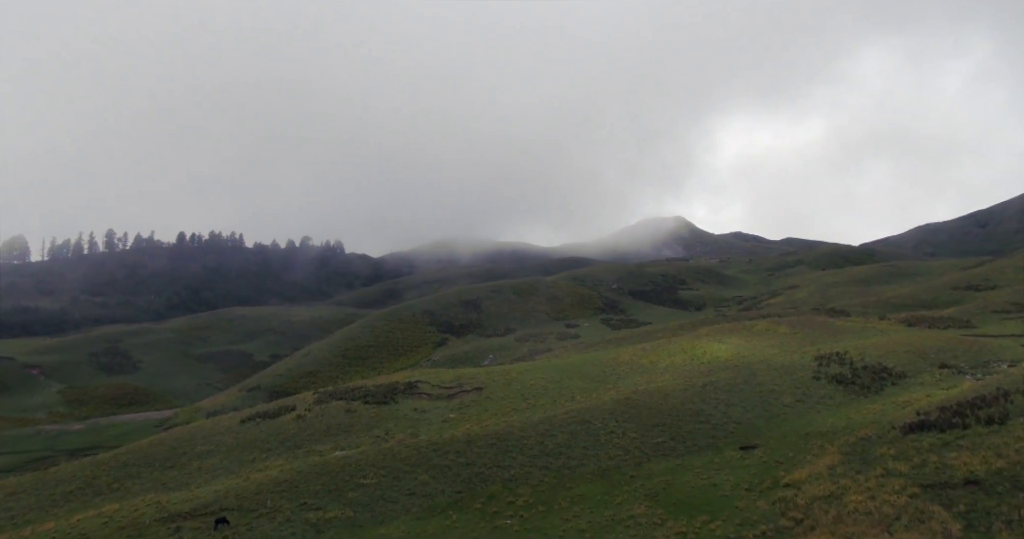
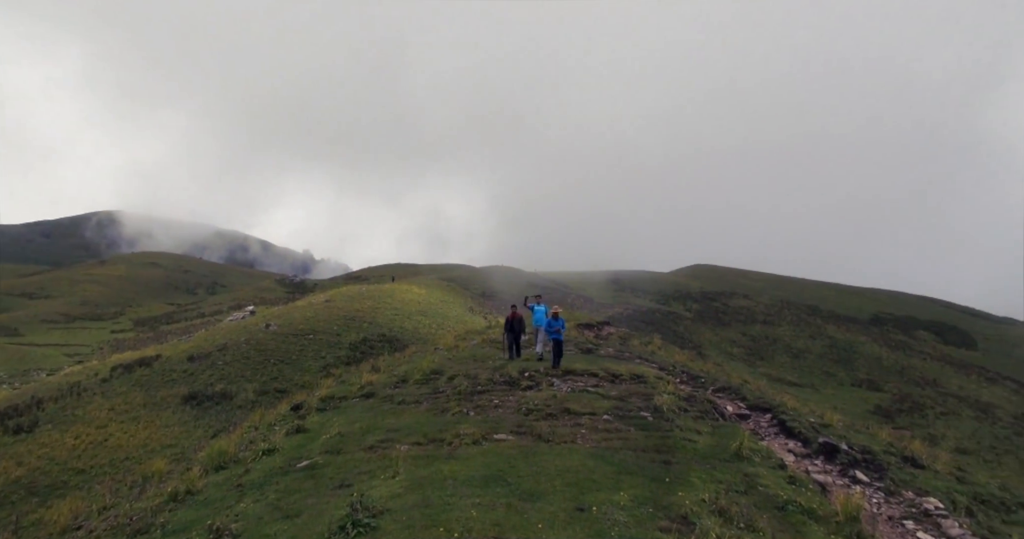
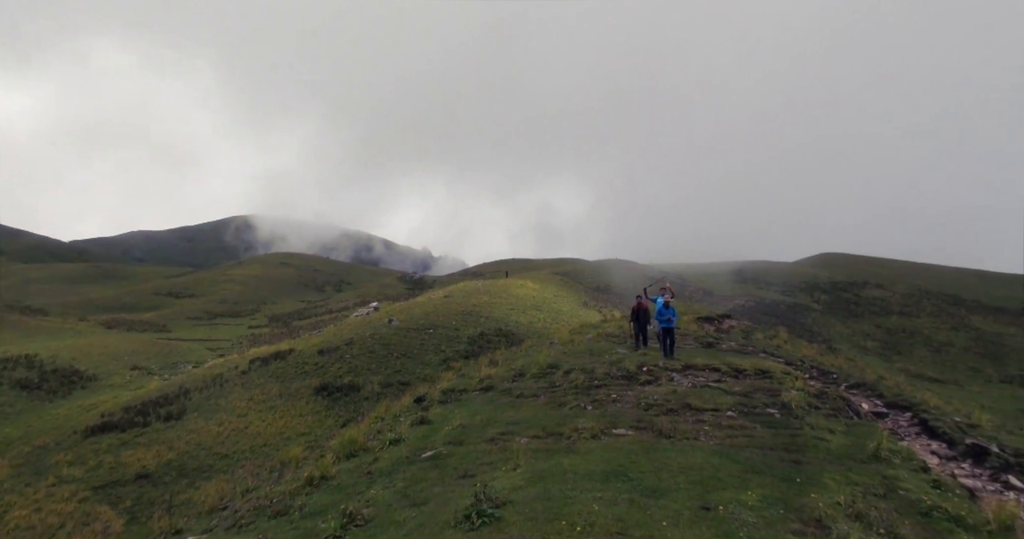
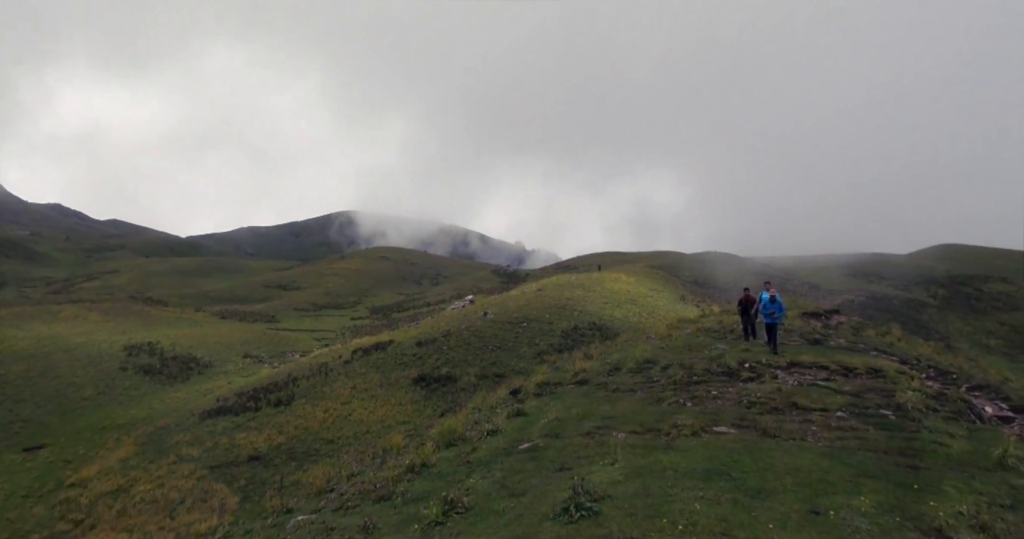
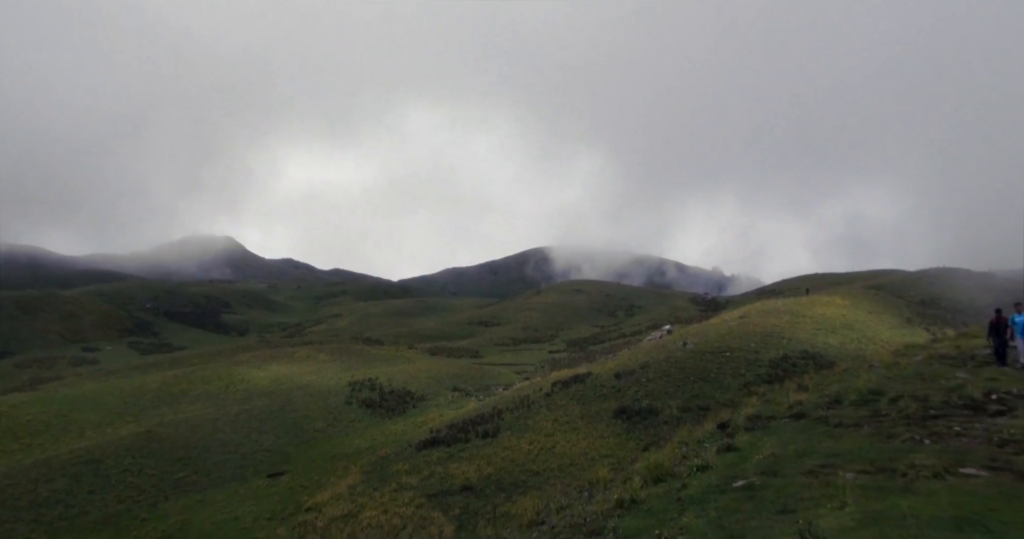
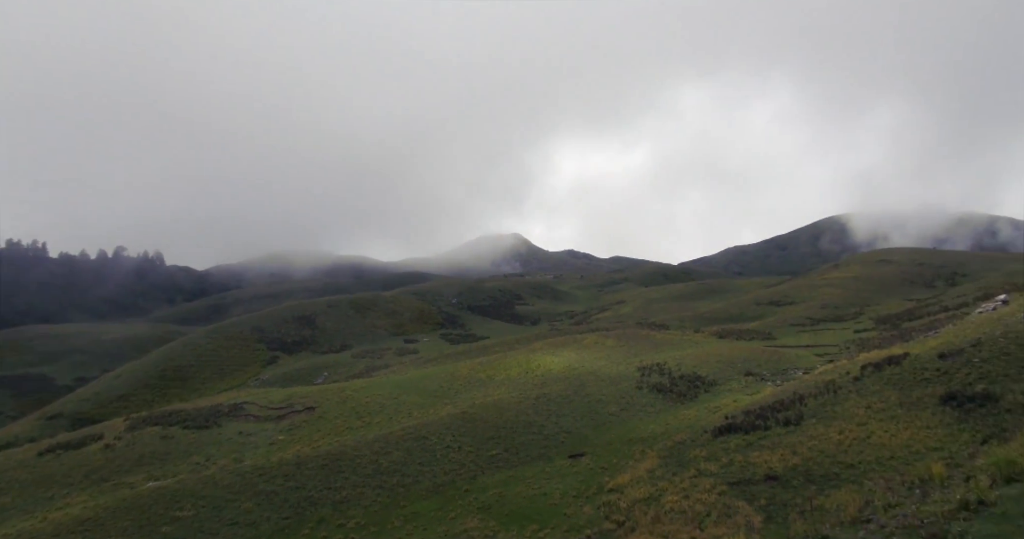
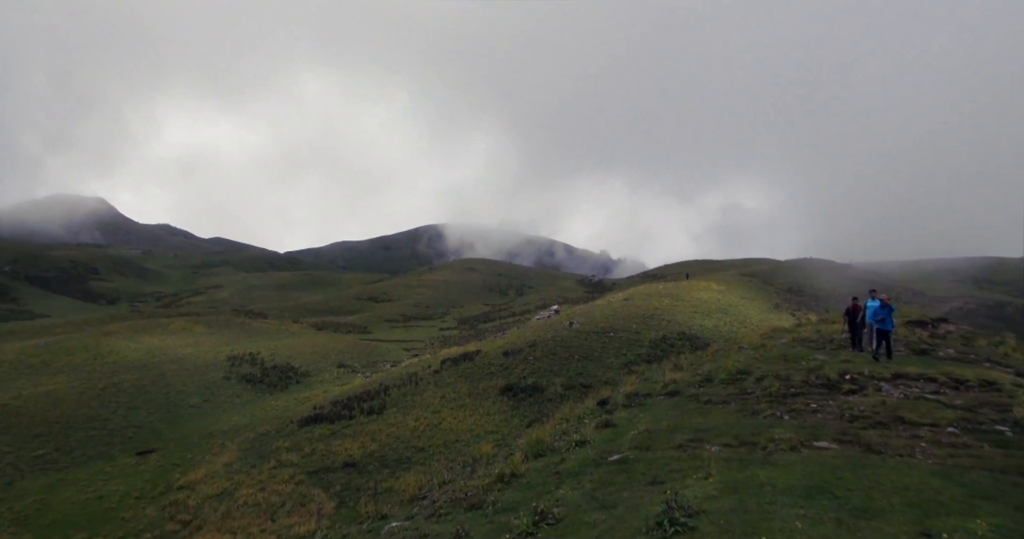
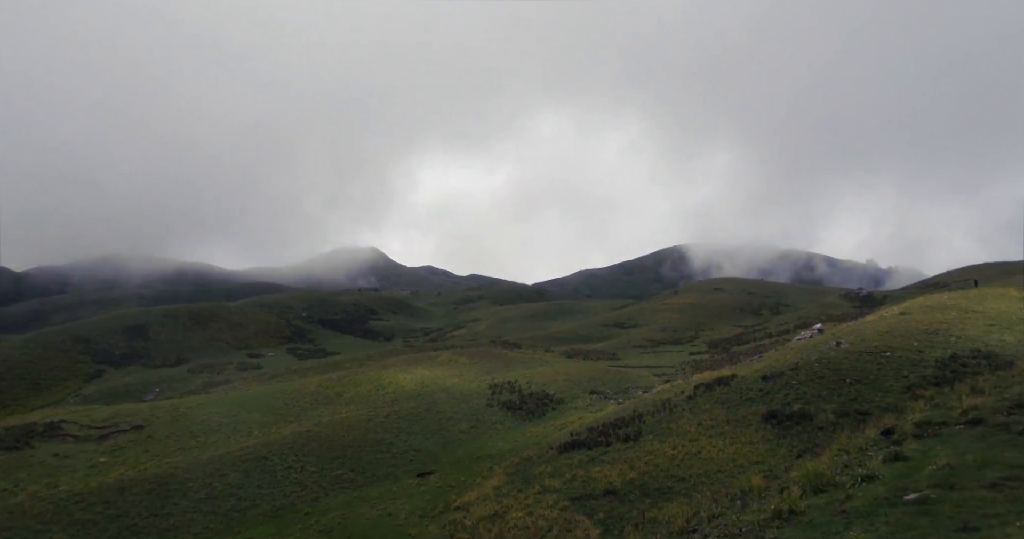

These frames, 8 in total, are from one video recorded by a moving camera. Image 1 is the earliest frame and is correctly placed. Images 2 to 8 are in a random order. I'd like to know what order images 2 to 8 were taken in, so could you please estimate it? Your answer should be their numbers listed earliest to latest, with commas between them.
6, 8, 5, 7, 4, 3, 2
